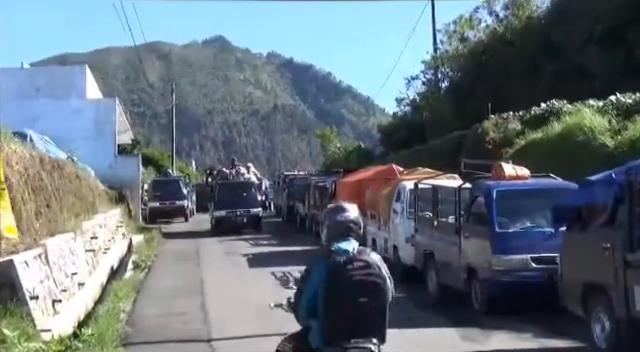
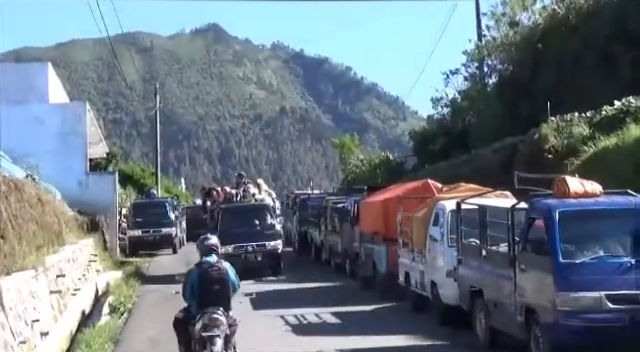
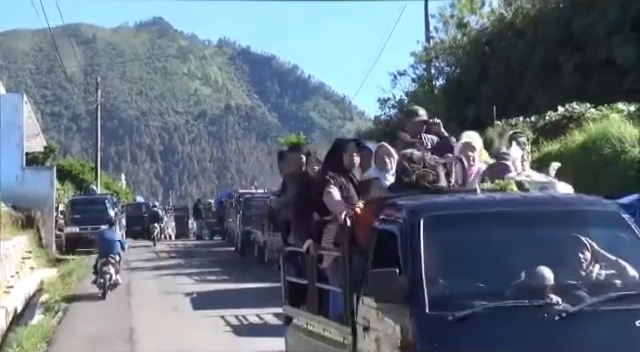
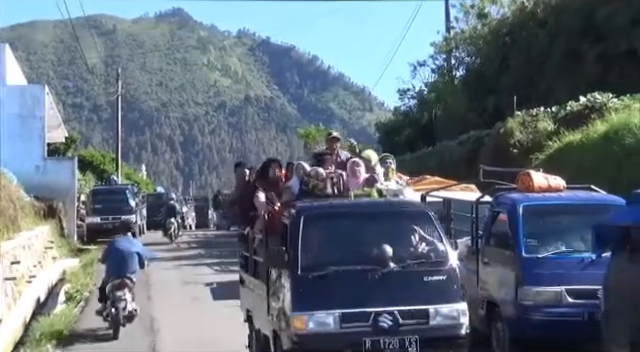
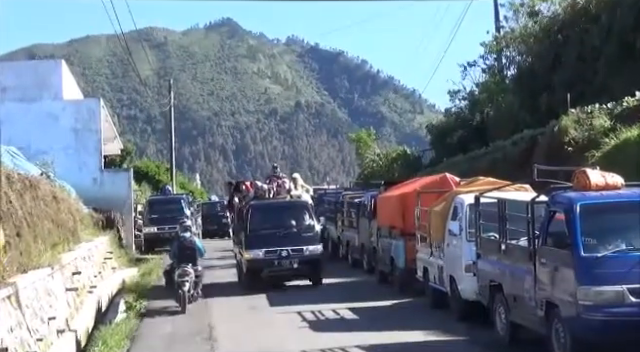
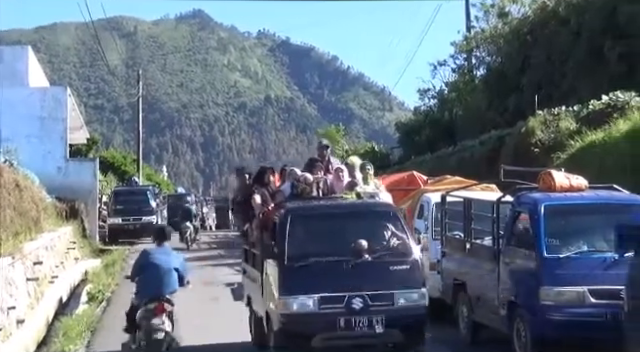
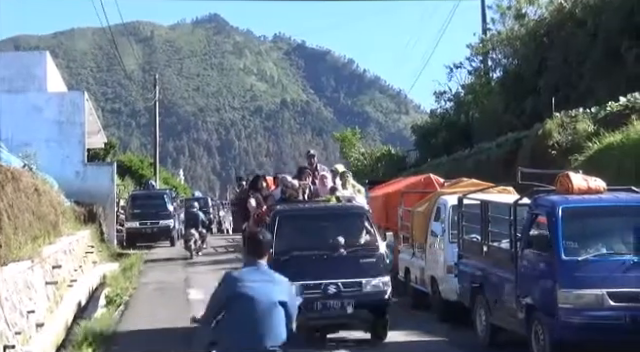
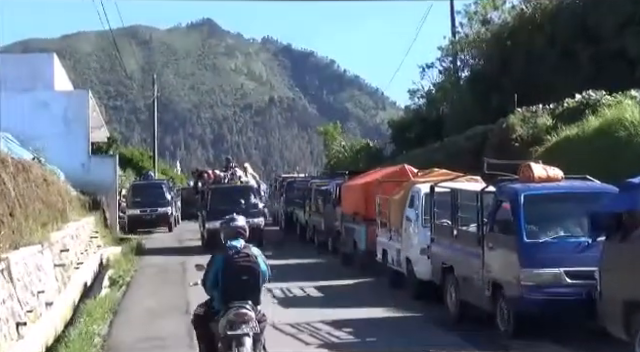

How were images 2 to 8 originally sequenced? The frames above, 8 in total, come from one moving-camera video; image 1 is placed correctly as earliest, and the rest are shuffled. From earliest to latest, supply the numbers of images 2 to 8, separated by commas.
8, 2, 5, 7, 6, 4, 3
